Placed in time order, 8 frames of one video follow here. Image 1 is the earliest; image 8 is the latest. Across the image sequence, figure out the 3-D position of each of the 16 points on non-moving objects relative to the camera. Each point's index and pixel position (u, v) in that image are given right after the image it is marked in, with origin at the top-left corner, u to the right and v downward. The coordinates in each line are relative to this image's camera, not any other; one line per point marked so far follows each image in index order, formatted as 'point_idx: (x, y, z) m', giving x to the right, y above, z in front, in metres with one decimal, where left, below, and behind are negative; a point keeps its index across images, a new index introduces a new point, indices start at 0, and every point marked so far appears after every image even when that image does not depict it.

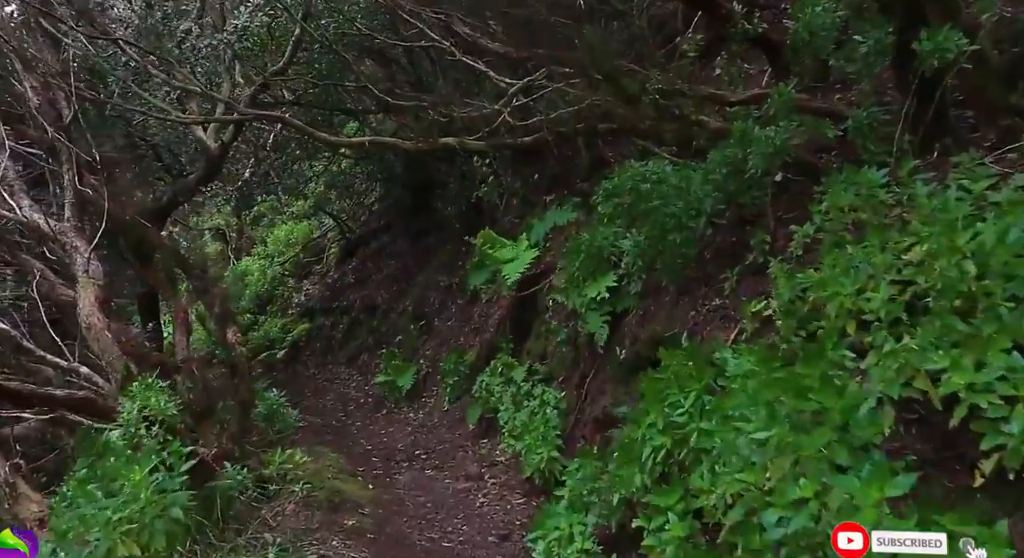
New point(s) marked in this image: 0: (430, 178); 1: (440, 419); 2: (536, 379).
0: (-1.4, +1.8, +14.7) m
1: (-0.8, -1.6, +9.5) m
2: (+0.2, -0.9, +7.6) m
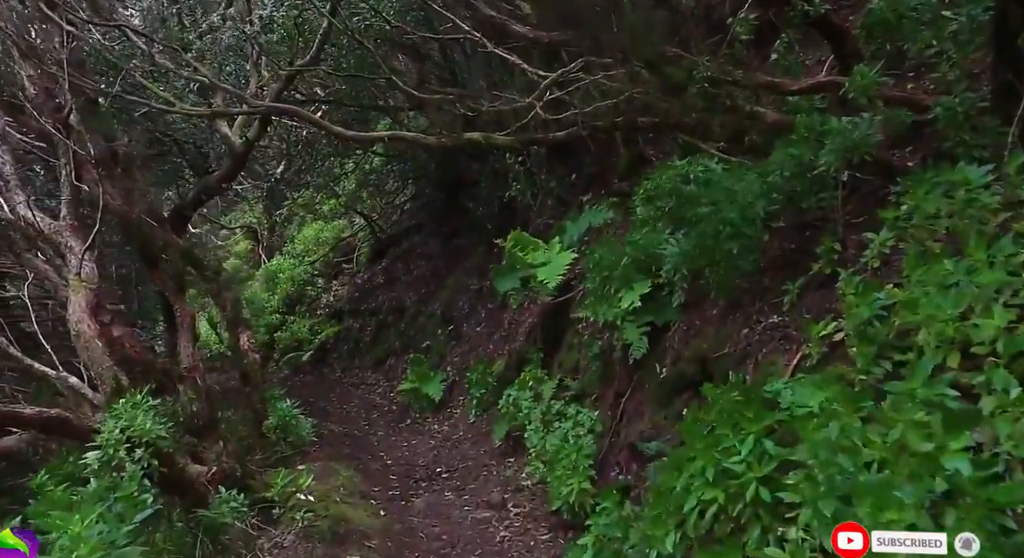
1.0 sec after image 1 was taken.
0: (-0.8, +1.7, +14.2) m
1: (-0.5, -1.7, +9.0) m
2: (+0.4, -1.0, +7.0) m
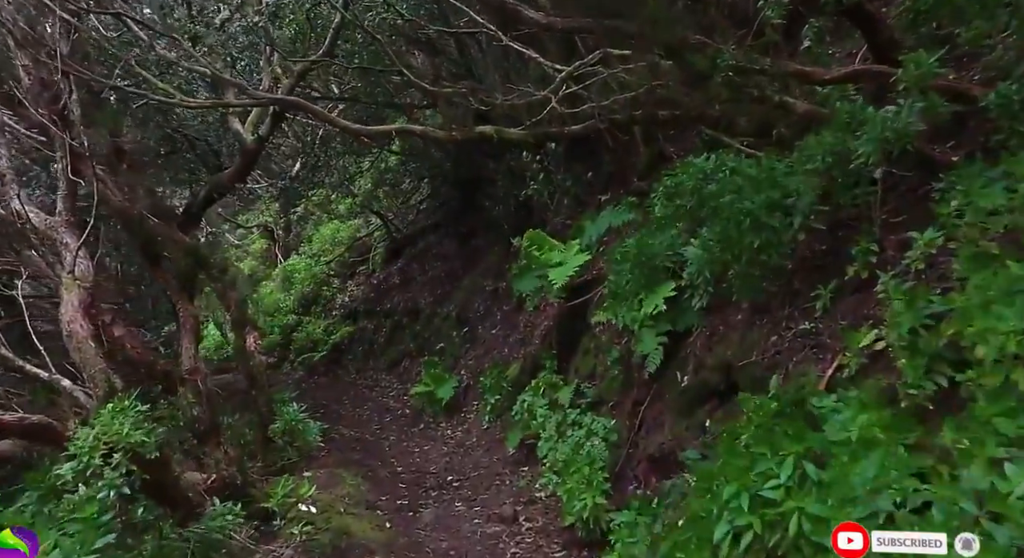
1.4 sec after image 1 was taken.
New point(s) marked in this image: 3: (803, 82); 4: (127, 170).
0: (-0.6, +1.7, +13.9) m
1: (-0.4, -1.7, +8.7) m
2: (+0.6, -1.0, +6.7) m
3: (+1.7, +1.1, +4.8) m
4: (-3.7, +1.0, +8.0) m
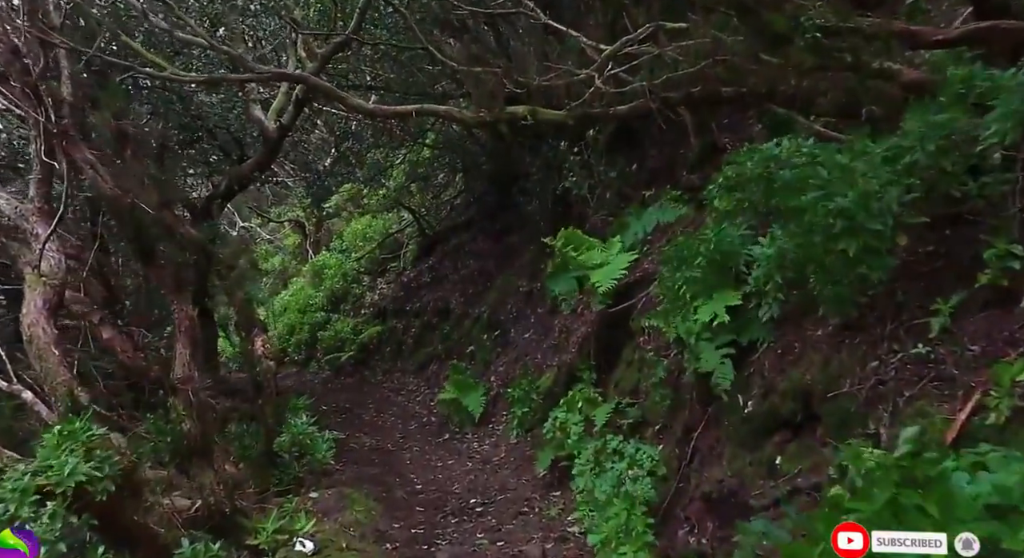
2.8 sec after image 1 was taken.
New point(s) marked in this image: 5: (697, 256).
0: (0.0, +1.7, +13.1) m
1: (-0.1, -1.7, +7.9) m
2: (+0.8, -1.0, +5.8) m
3: (+1.8, +1.1, +3.9) m
4: (-3.4, +1.1, +7.4) m
5: (+1.1, +0.1, +5.2) m
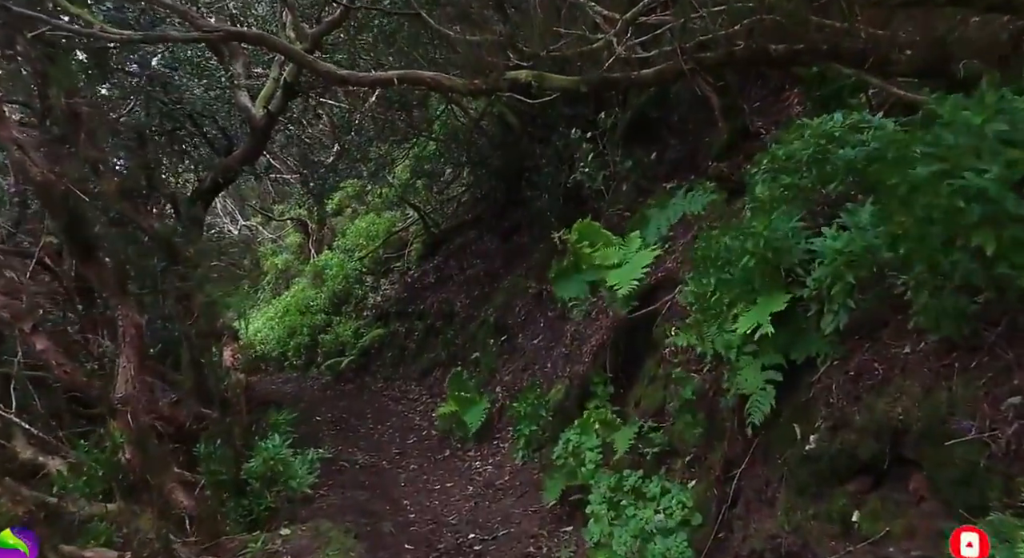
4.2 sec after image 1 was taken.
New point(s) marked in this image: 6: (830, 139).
0: (+0.2, +1.7, +12.2) m
1: (0.0, -1.7, +7.0) m
2: (+0.8, -1.0, +4.9) m
3: (+1.8, +1.1, +2.9) m
4: (-3.3, +1.1, +6.5) m
5: (+1.1, +0.1, +4.2) m
6: (+1.7, +0.7, +4.4) m
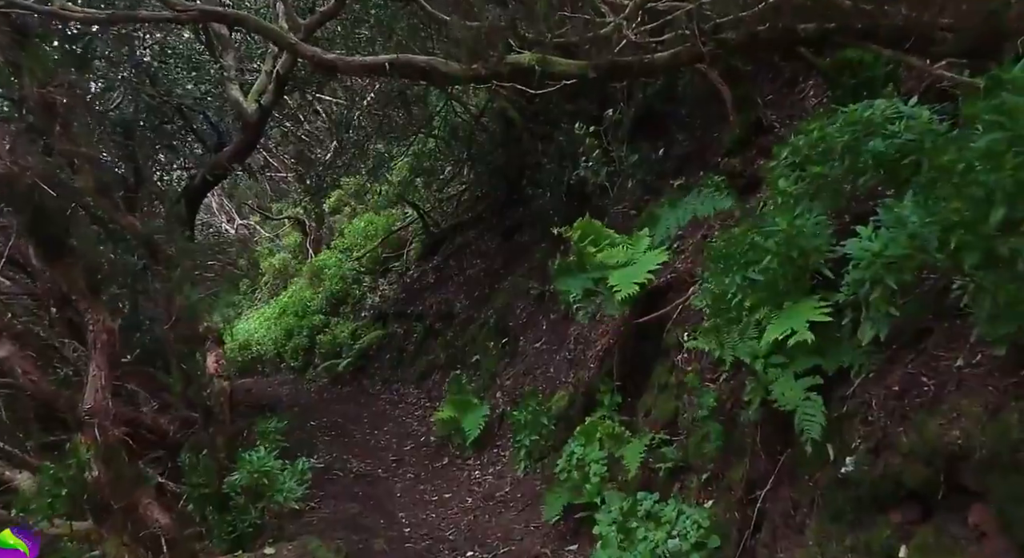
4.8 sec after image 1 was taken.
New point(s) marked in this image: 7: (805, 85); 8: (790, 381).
0: (+0.2, +1.7, +11.8) m
1: (0.0, -1.7, +6.6) m
2: (+0.8, -1.0, +4.5) m
3: (+1.8, +1.1, +2.6) m
4: (-3.3, +1.1, +6.1) m
5: (+1.1, +0.1, +3.9) m
6: (+1.7, +0.7, +4.0) m
7: (+2.5, +1.6, +7.1) m
8: (+1.1, -0.4, +3.5) m
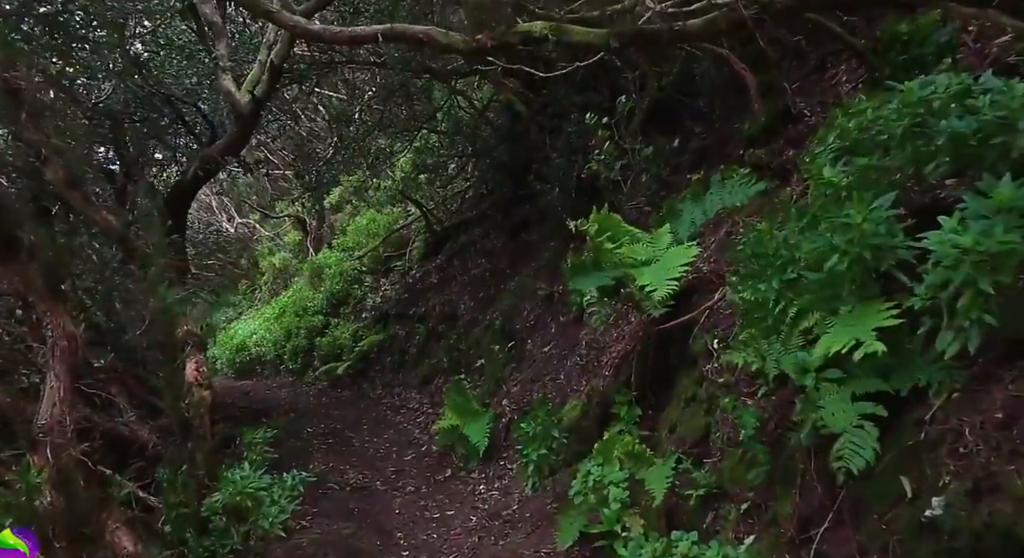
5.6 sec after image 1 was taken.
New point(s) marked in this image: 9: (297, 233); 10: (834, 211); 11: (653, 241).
0: (+0.3, +1.7, +11.3) m
1: (+0.1, -1.7, +6.1) m
2: (+0.8, -1.0, +4.0) m
3: (+1.9, +1.1, +2.0) m
4: (-3.3, +1.1, +5.6) m
5: (+1.2, +0.1, +3.3) m
6: (+1.7, +0.7, +3.5) m
7: (+2.6, +1.6, +6.6) m
8: (+1.2, -0.4, +2.9) m
9: (-5.2, +1.1, +20.0) m
10: (+1.3, +0.3, +3.3) m
11: (+0.9, +0.3, +5.4) m
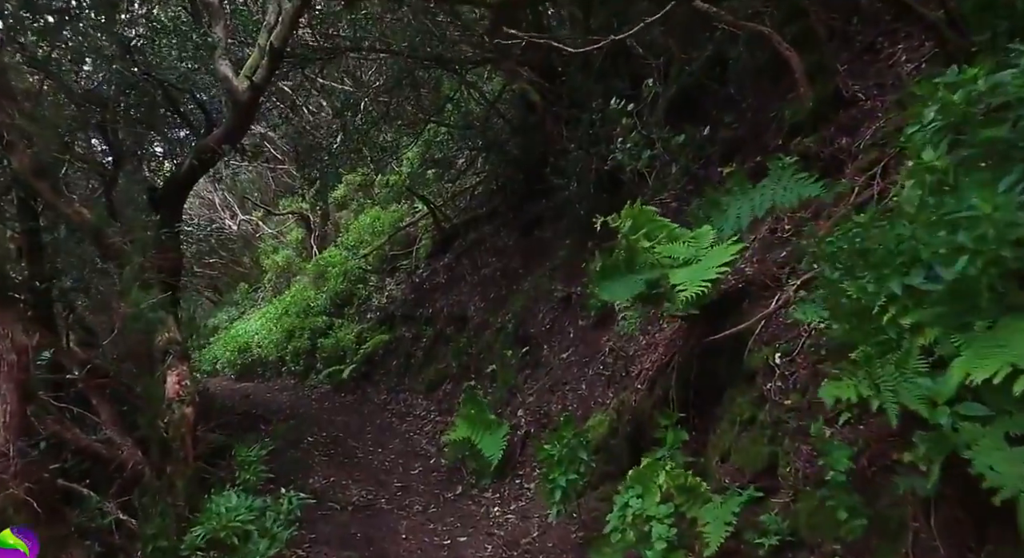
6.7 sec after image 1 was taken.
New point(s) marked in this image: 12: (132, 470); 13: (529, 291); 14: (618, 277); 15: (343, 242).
0: (+0.4, +1.7, +10.6) m
1: (+0.2, -1.7, +5.4) m
2: (+1.0, -1.1, +3.3) m
3: (+2.0, +1.0, +1.3) m
4: (-3.1, +1.1, +5.0) m
5: (+1.3, +0.1, +2.7) m
6: (+1.9, +0.7, +2.8) m
7: (+2.7, +1.6, +5.9) m
8: (+1.3, -0.5, +2.3) m
9: (-5.0, +1.1, +19.3) m
10: (+1.5, +0.3, +2.7) m
11: (+1.1, +0.2, +4.8) m
12: (-2.3, -1.2, +5.0) m
13: (+0.2, -0.1, +9.5) m
14: (+0.6, 0.0, +4.9) m
15: (-3.4, +0.7, +16.7) m
